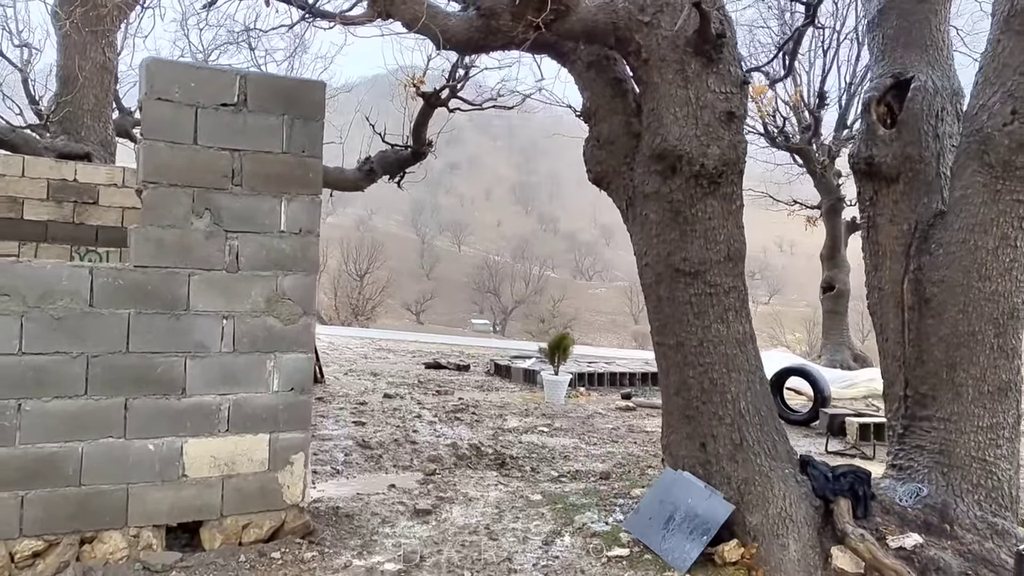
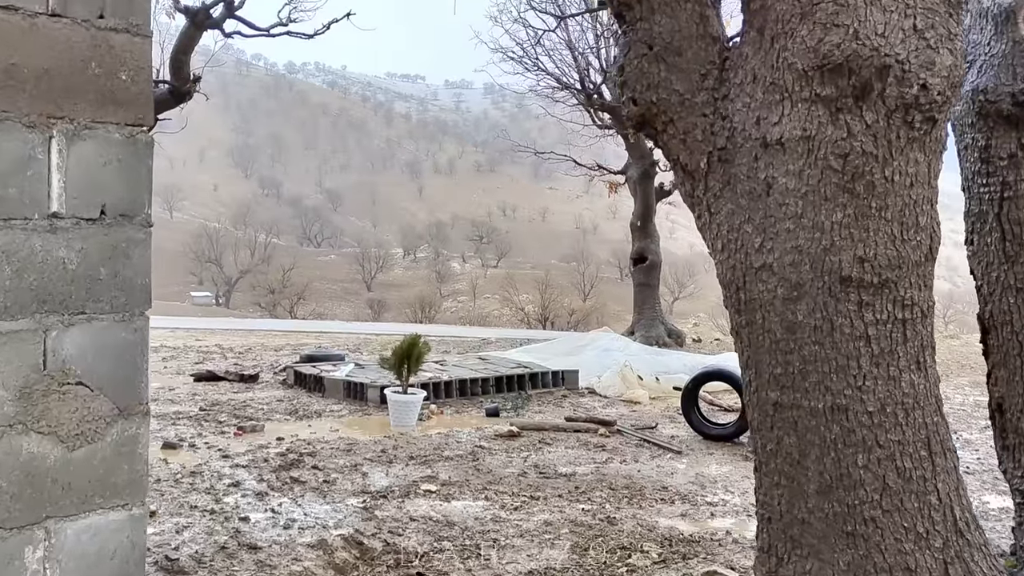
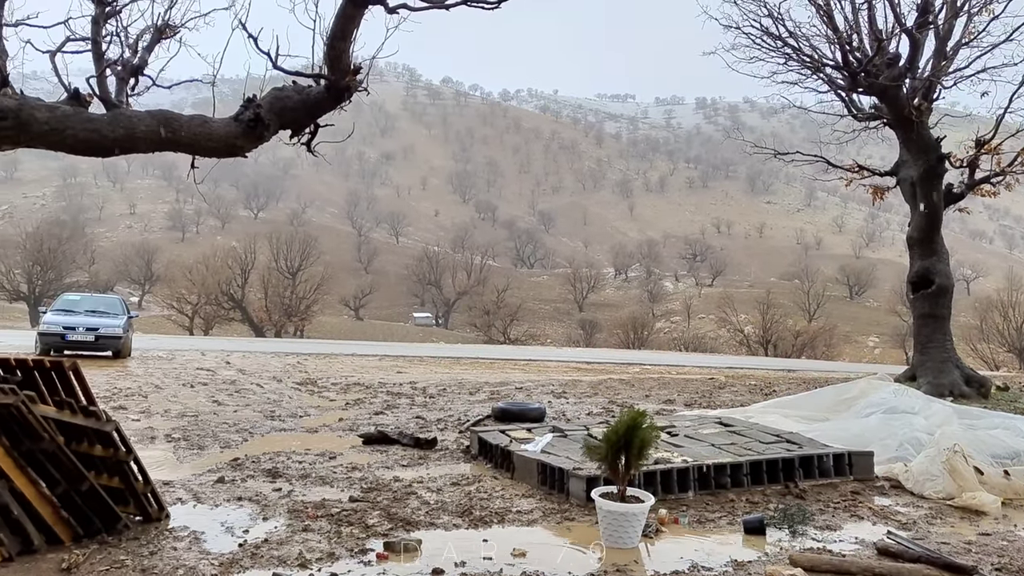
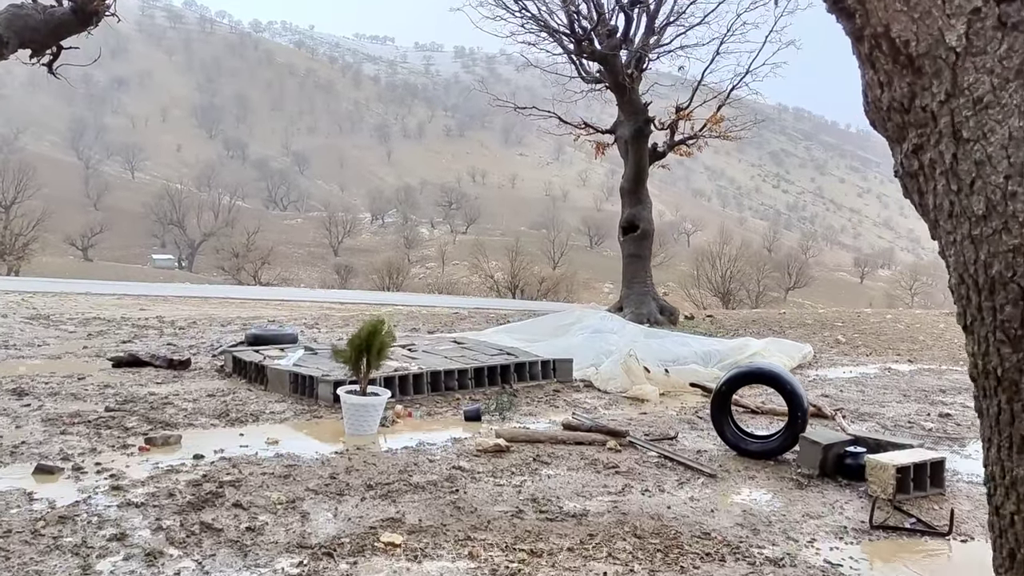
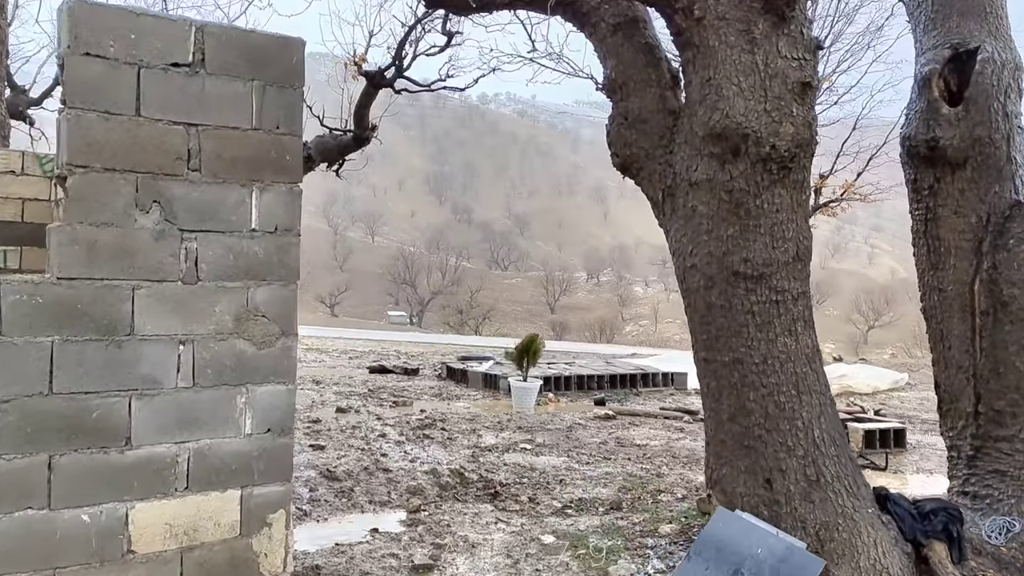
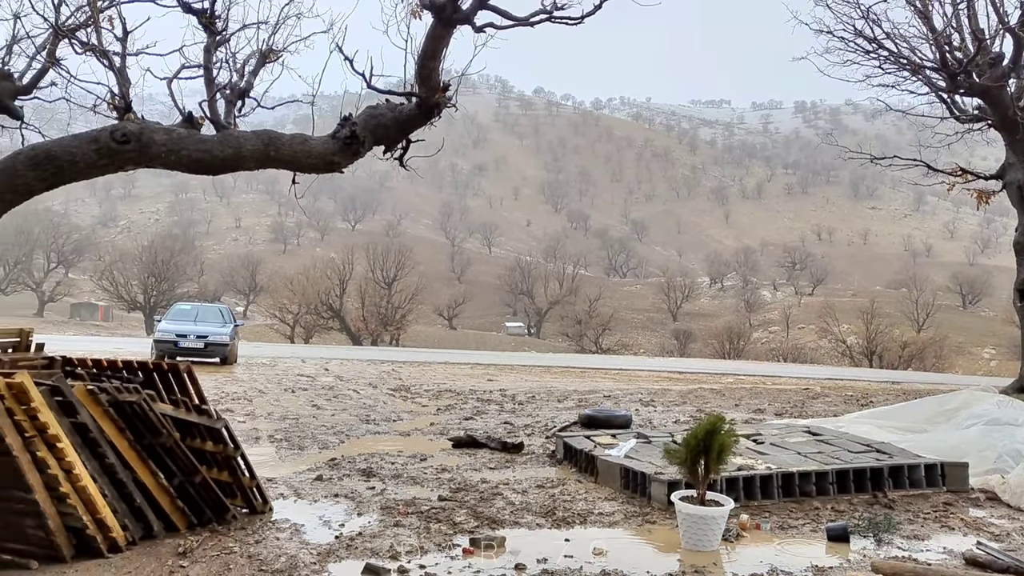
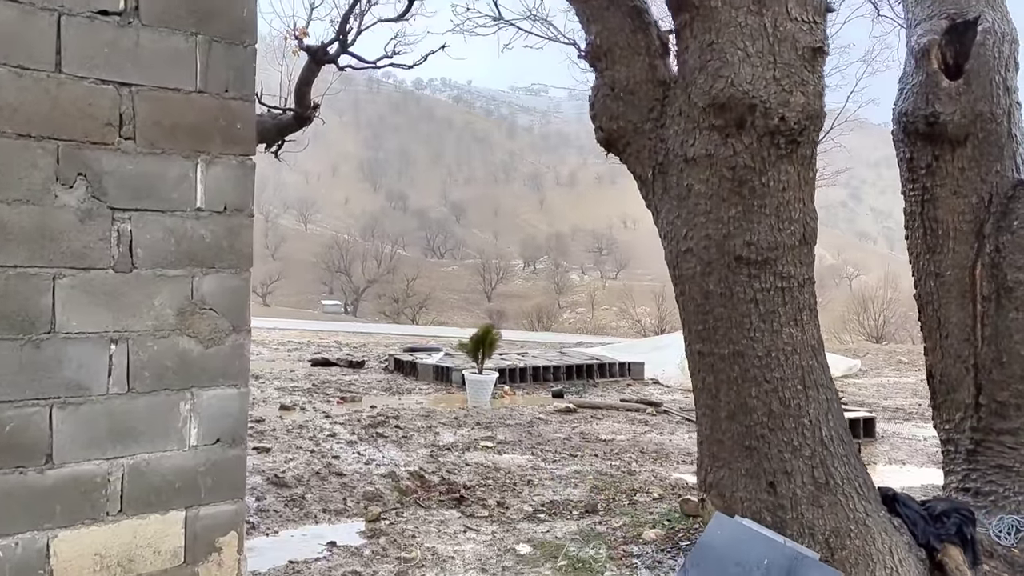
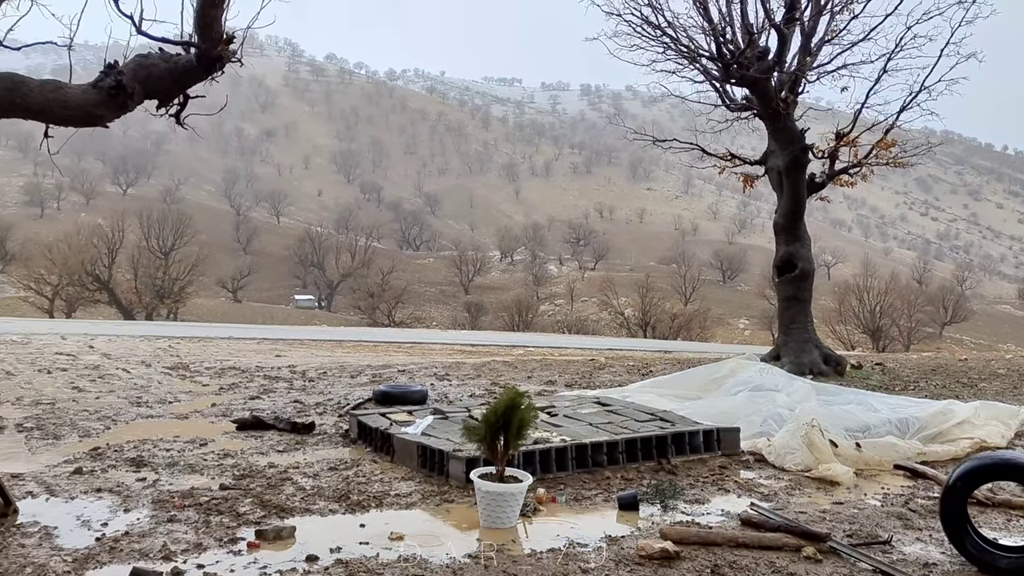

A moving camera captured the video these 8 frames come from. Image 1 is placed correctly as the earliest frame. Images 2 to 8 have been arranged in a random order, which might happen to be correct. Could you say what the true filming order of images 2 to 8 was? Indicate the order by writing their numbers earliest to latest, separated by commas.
5, 7, 2, 4, 8, 3, 6
